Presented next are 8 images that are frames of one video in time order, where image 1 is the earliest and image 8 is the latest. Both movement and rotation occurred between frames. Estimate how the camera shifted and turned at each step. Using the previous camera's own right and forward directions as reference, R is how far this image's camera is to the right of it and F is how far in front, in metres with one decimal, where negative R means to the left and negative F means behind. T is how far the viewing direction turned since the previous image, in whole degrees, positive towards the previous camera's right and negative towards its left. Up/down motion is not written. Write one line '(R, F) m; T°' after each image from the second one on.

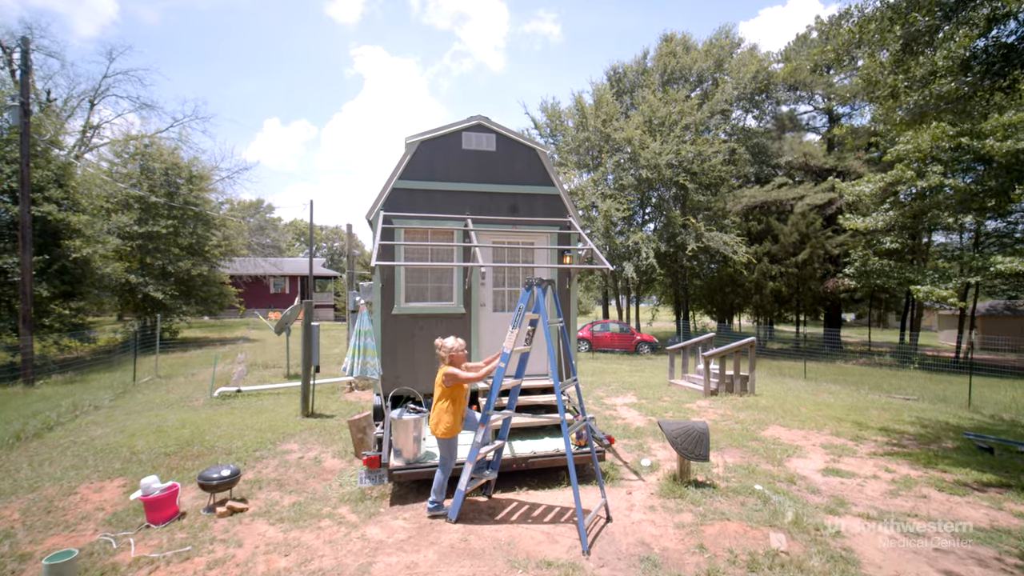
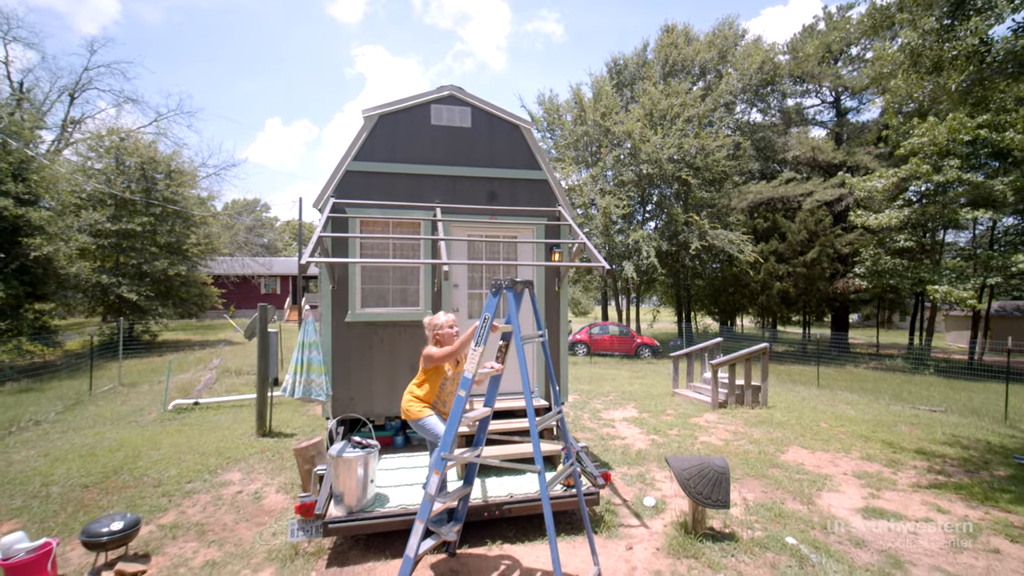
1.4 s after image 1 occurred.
(+0.2, +1.0) m; 0°
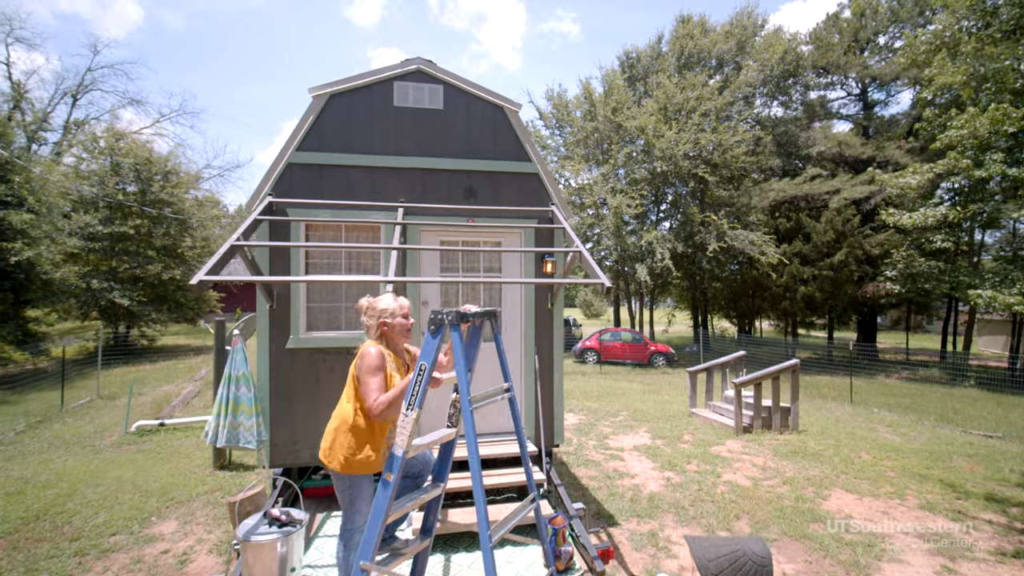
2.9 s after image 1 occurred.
(+0.3, +1.0) m; -2°
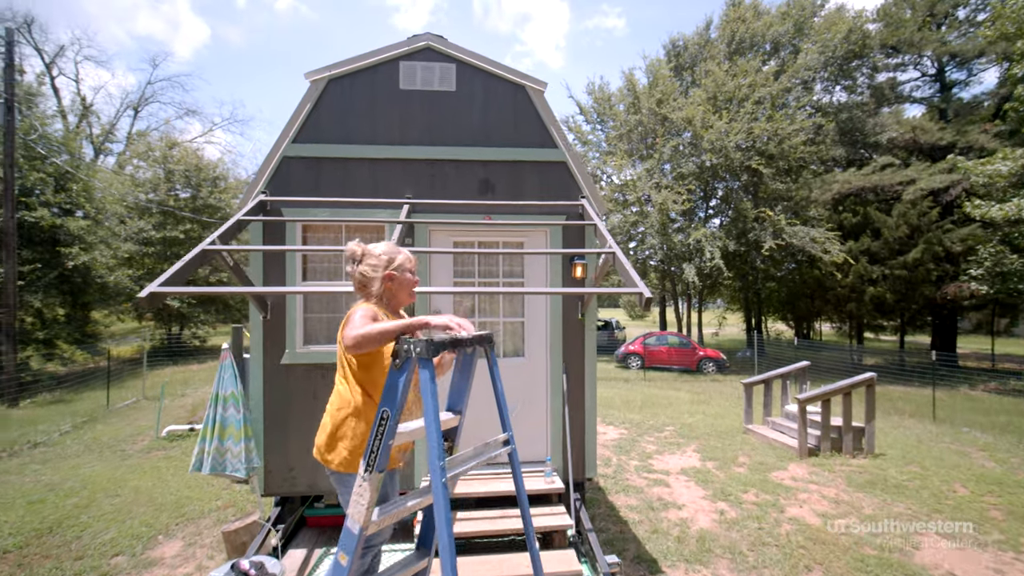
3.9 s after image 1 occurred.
(+0.2, +0.6) m; -5°
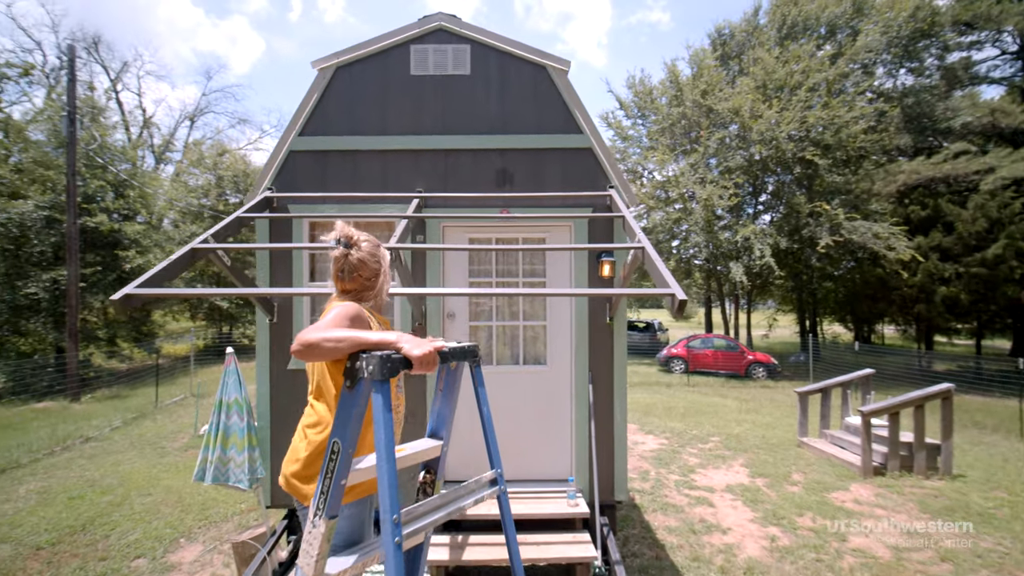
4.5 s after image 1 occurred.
(+0.2, +0.3) m; -5°
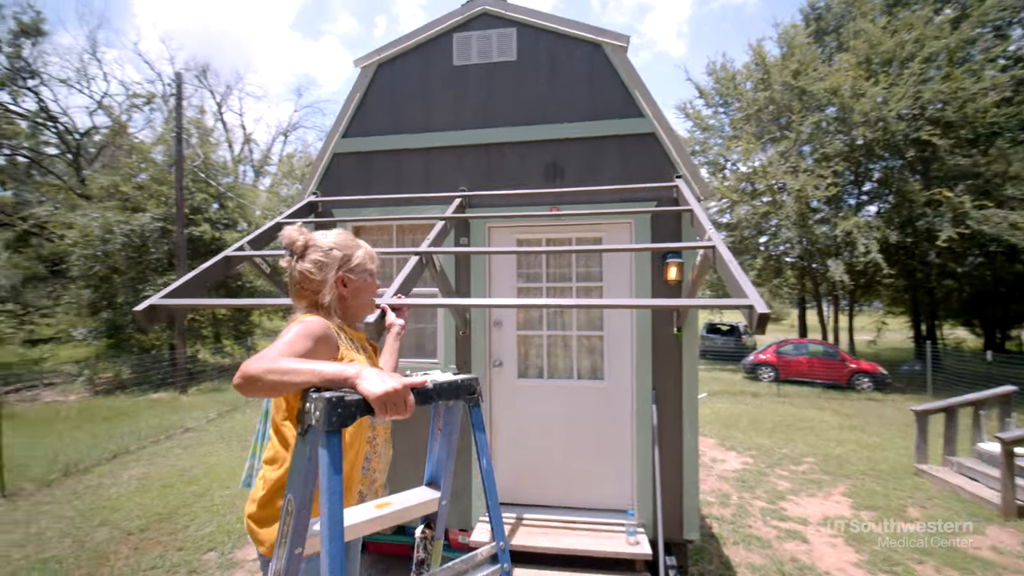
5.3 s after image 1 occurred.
(+0.2, +0.3) m; -9°
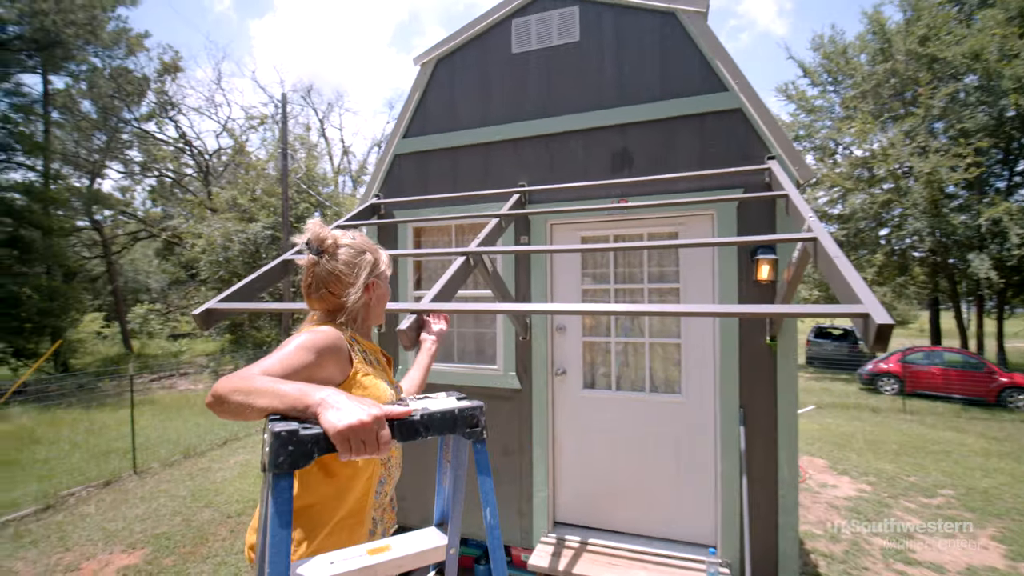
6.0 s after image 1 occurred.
(+0.1, +0.2) m; -10°
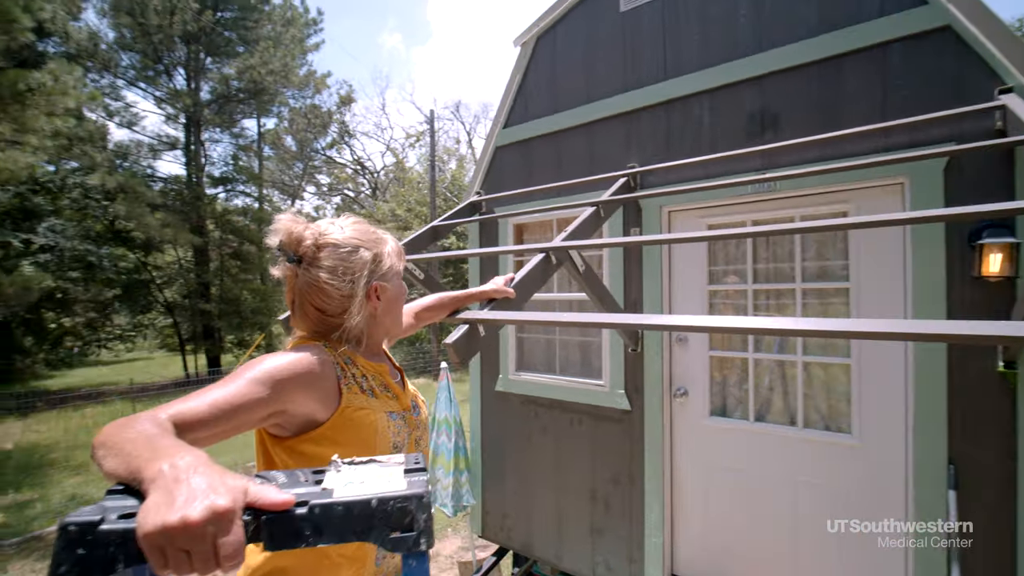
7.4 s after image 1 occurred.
(+0.2, +0.4) m; -17°
